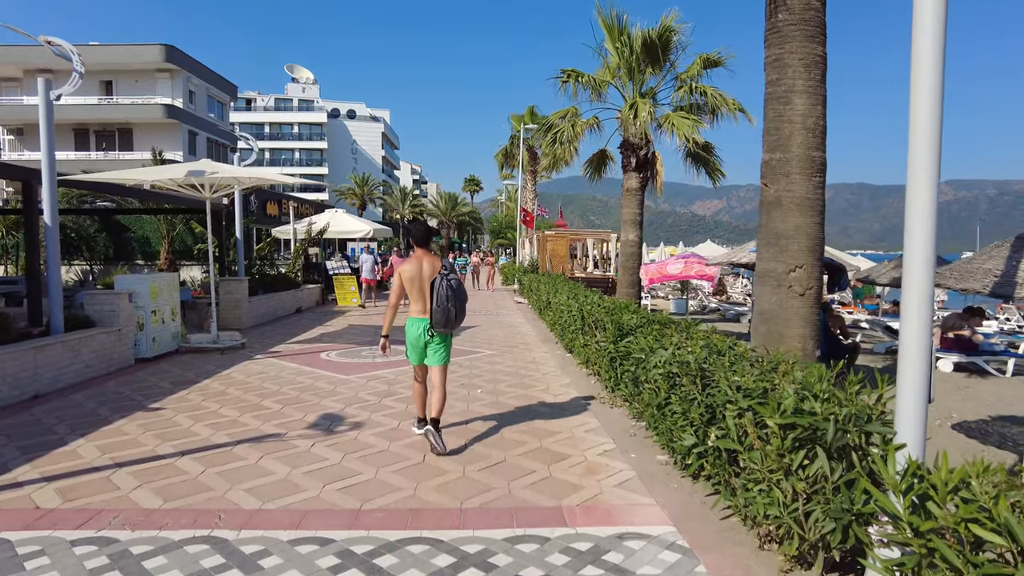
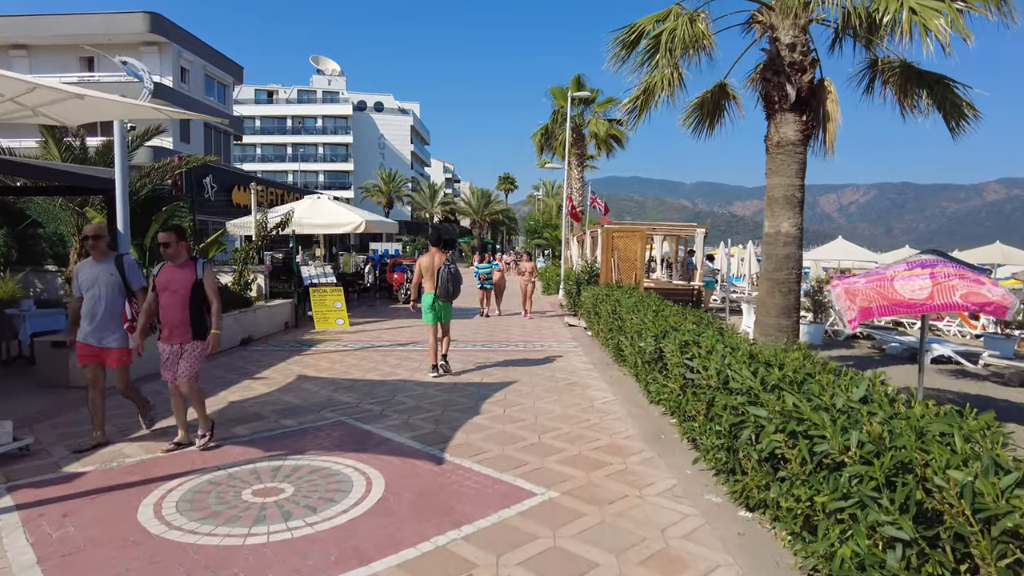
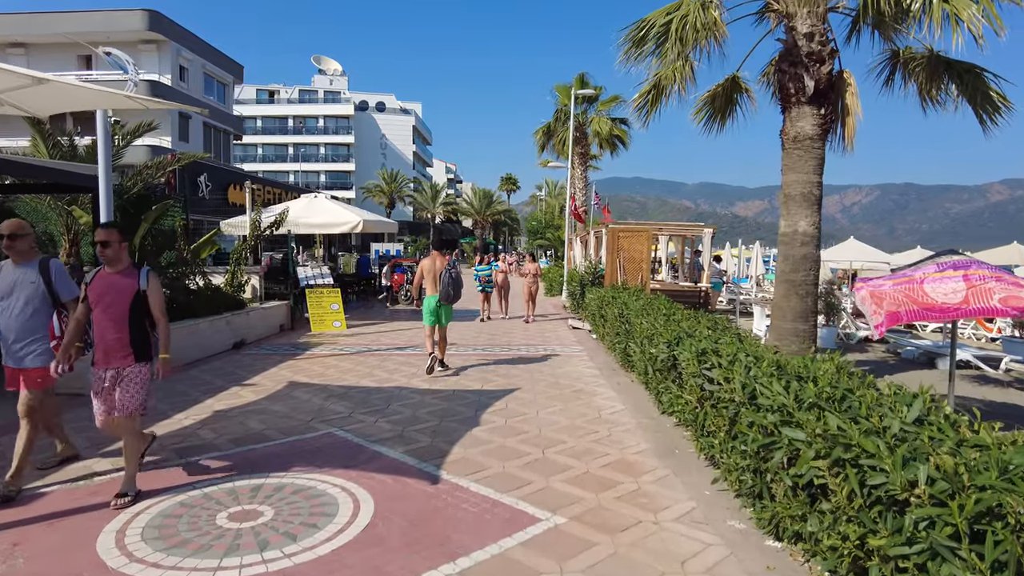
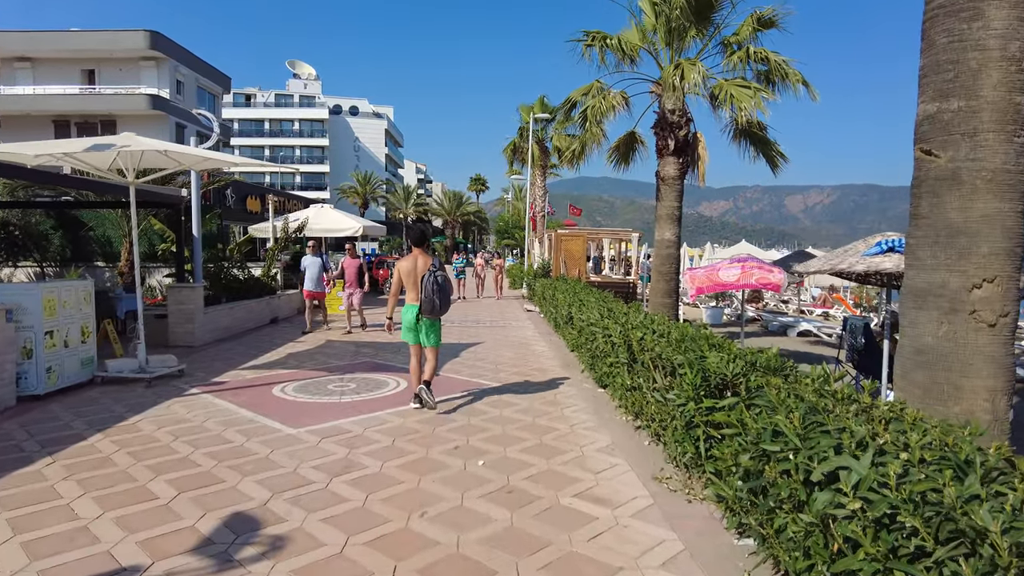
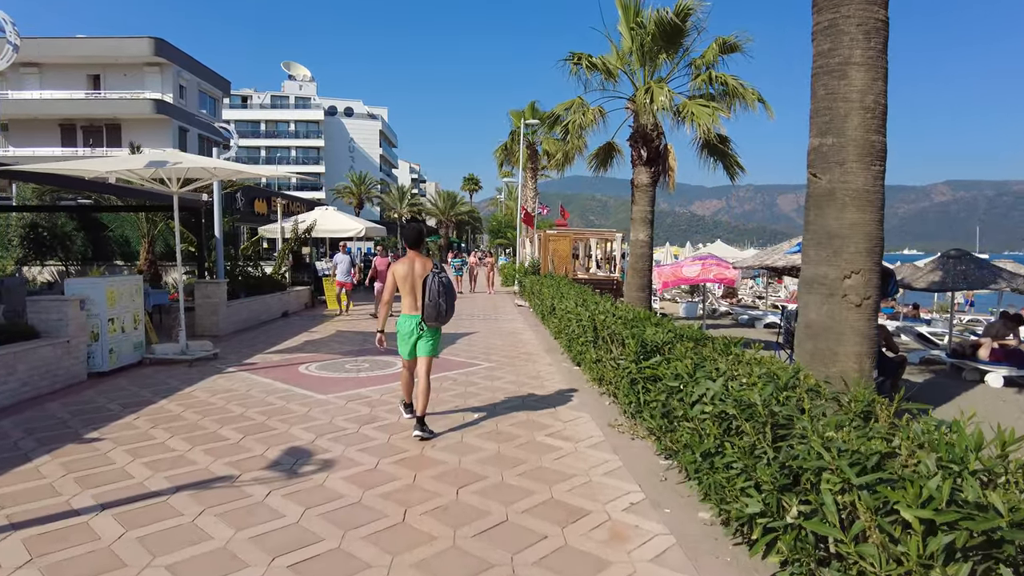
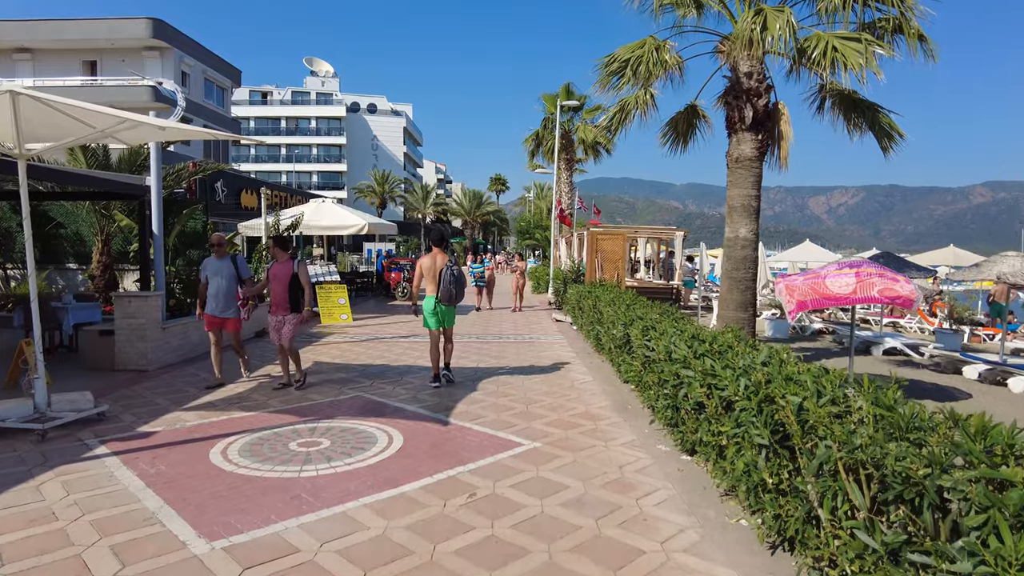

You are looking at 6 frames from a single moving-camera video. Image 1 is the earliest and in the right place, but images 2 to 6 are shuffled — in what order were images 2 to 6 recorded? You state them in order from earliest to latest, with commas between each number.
5, 4, 6, 2, 3
